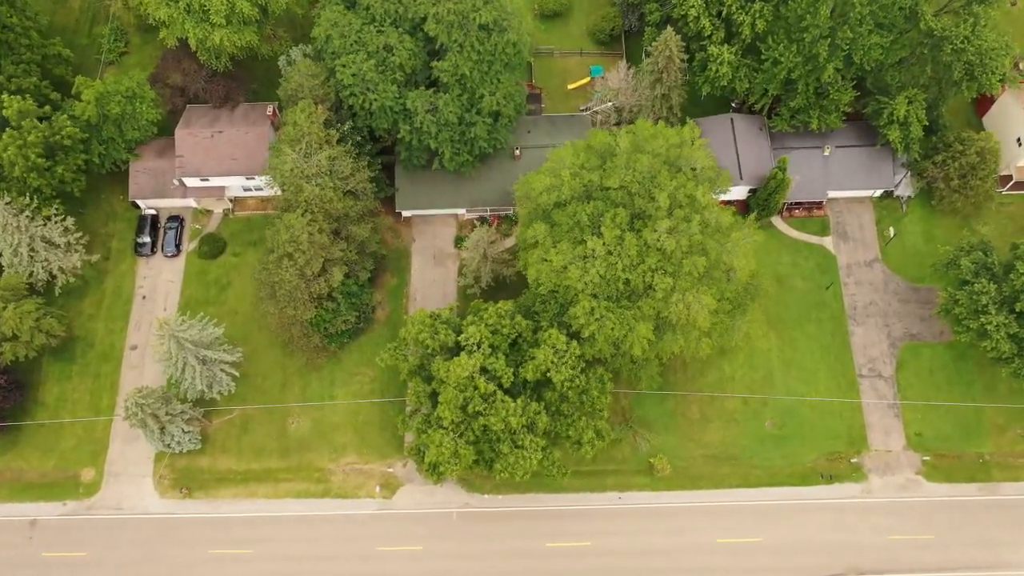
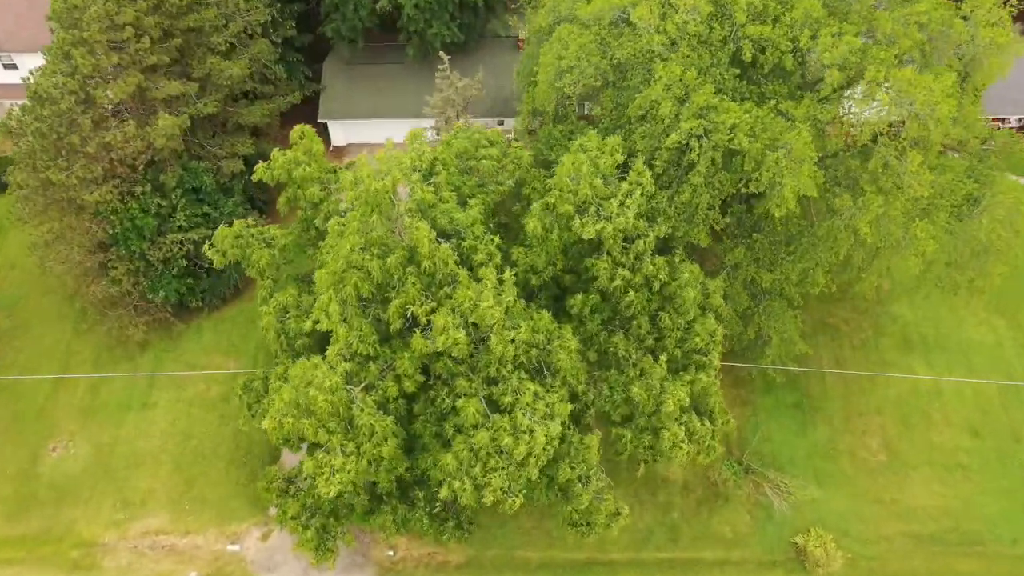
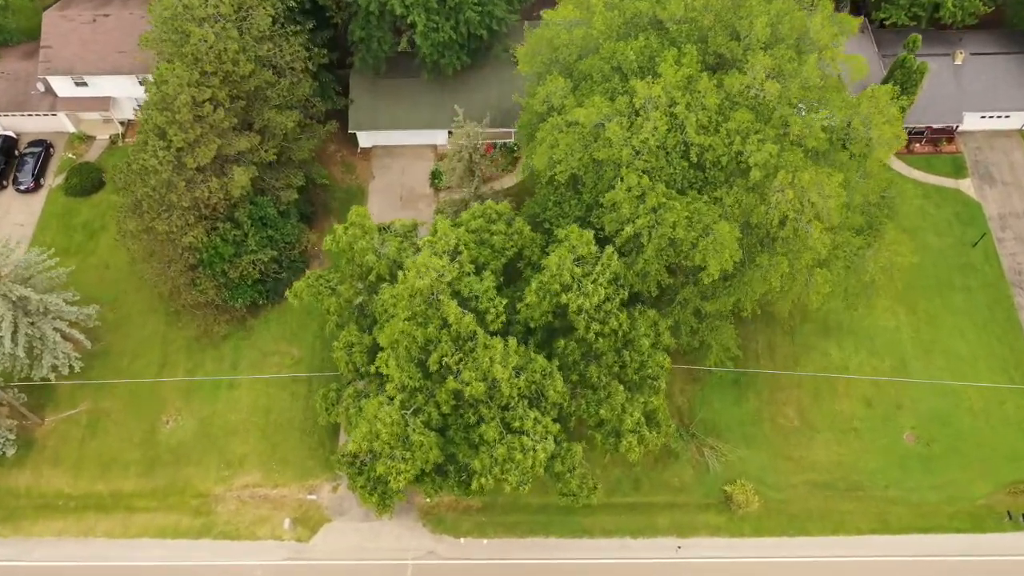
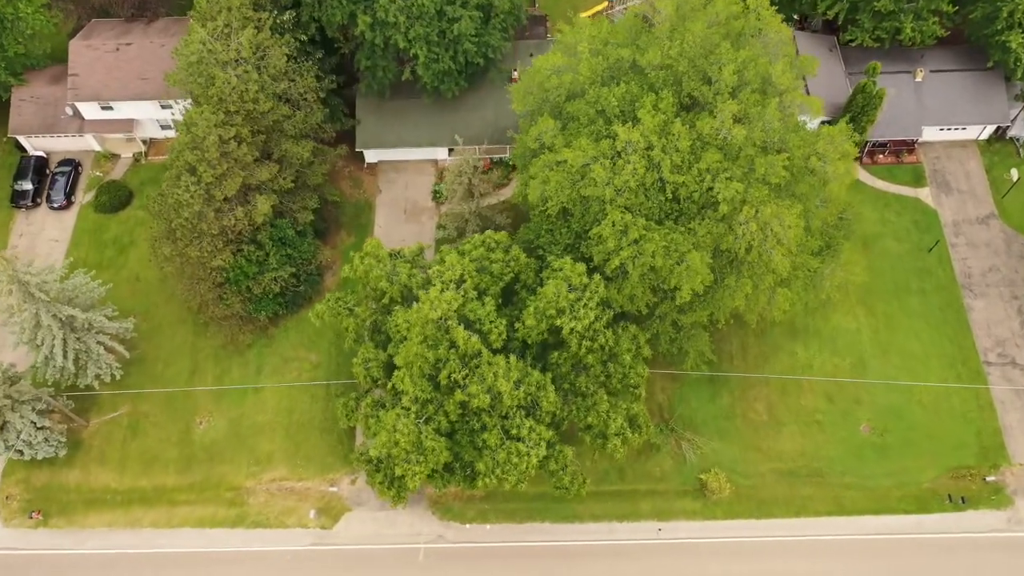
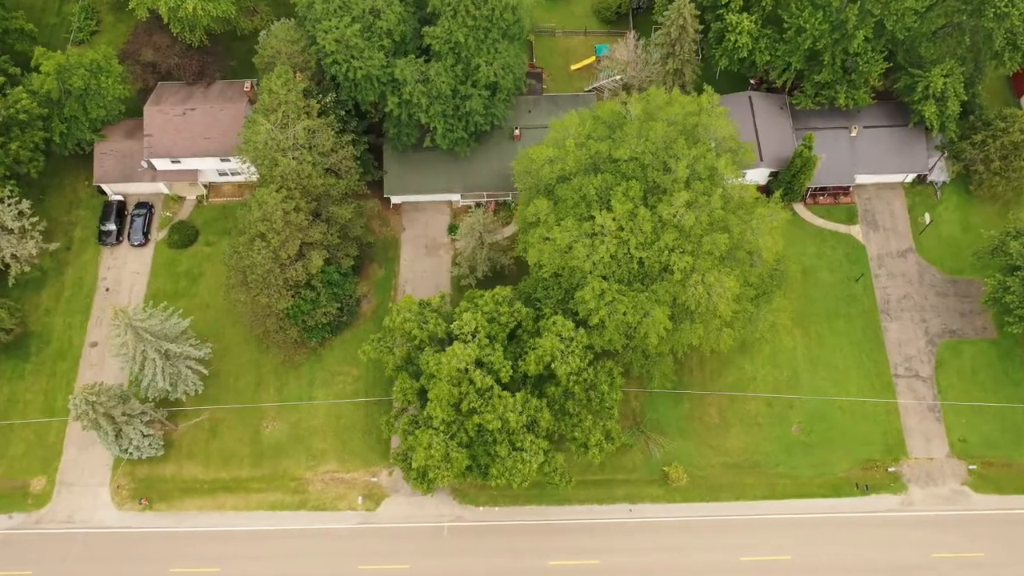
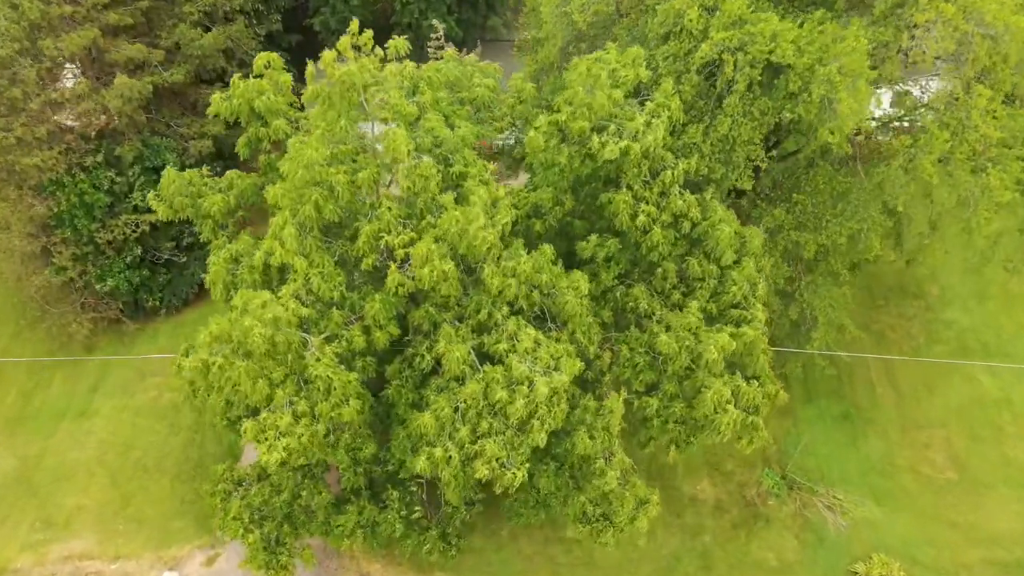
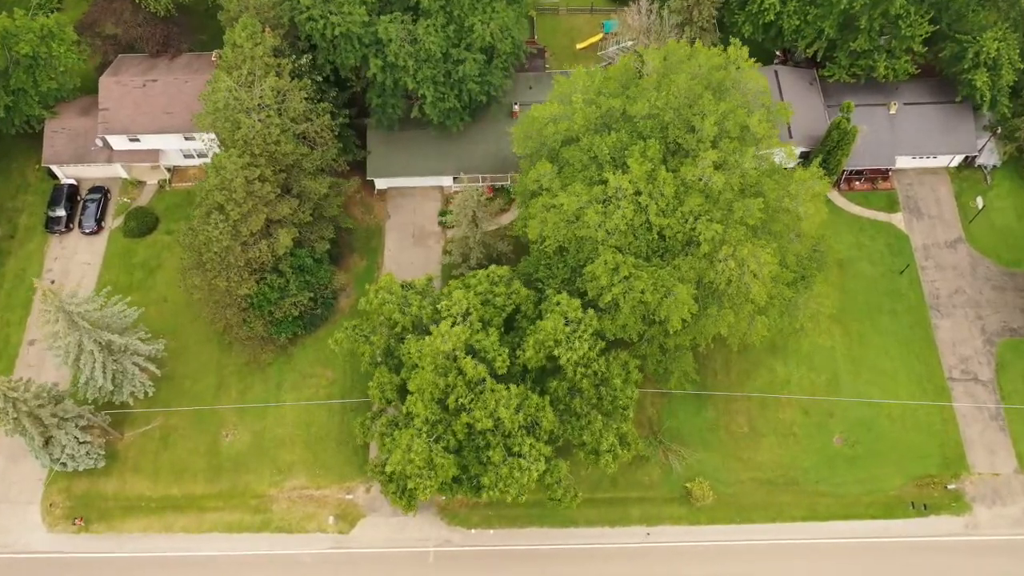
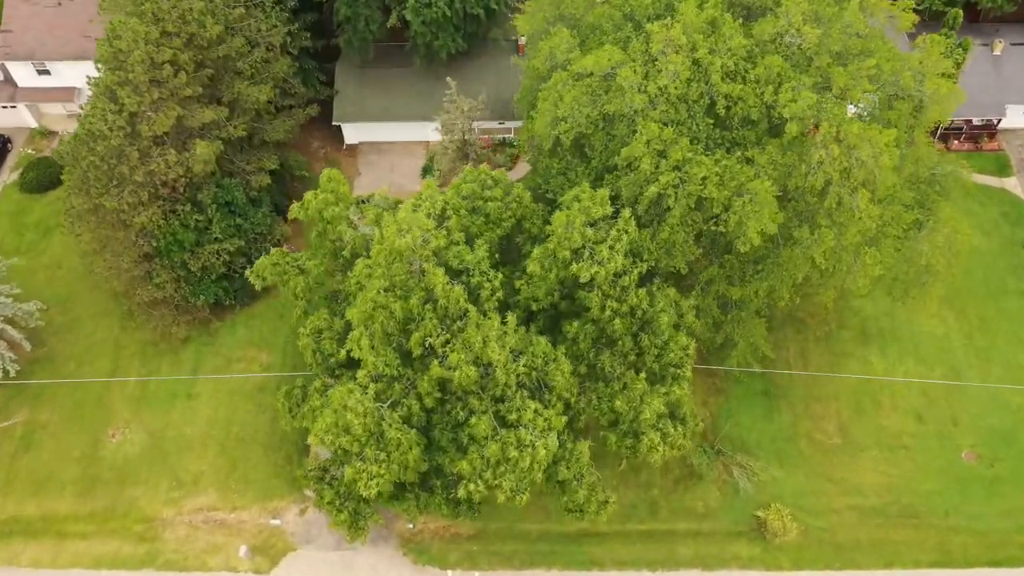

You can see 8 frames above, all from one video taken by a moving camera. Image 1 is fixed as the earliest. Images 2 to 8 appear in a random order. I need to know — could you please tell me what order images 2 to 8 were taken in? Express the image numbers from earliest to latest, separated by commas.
5, 7, 4, 3, 8, 2, 6
